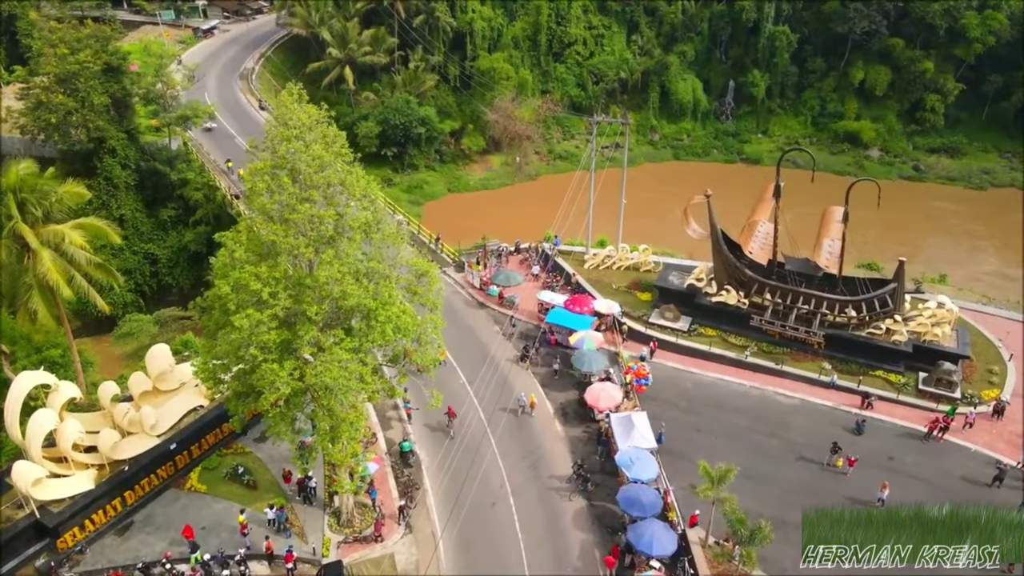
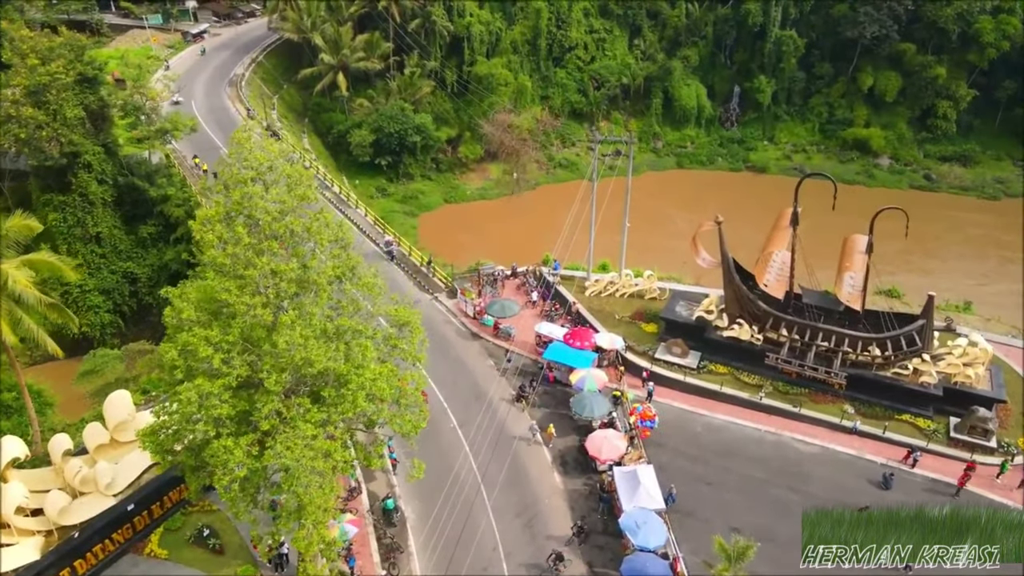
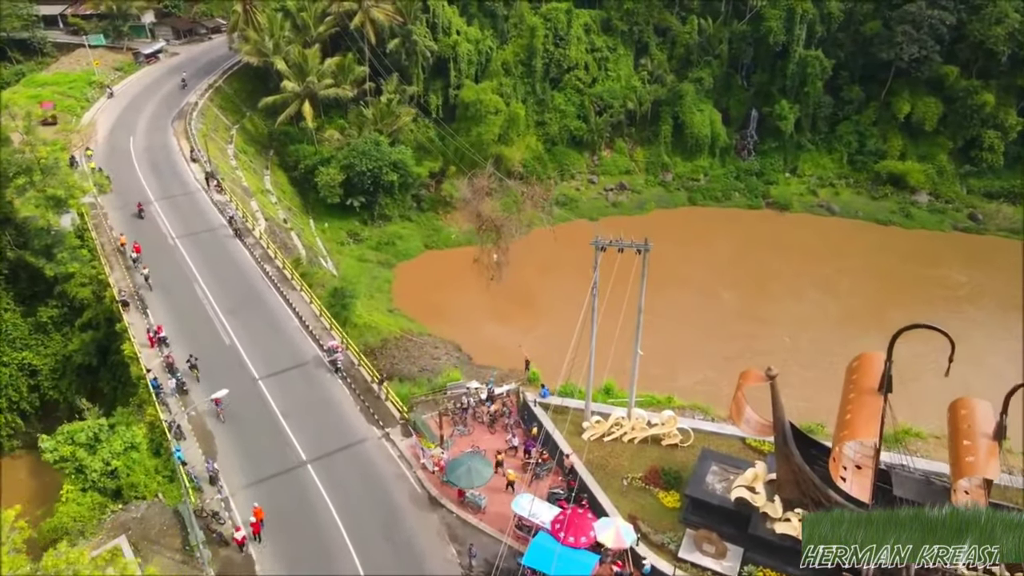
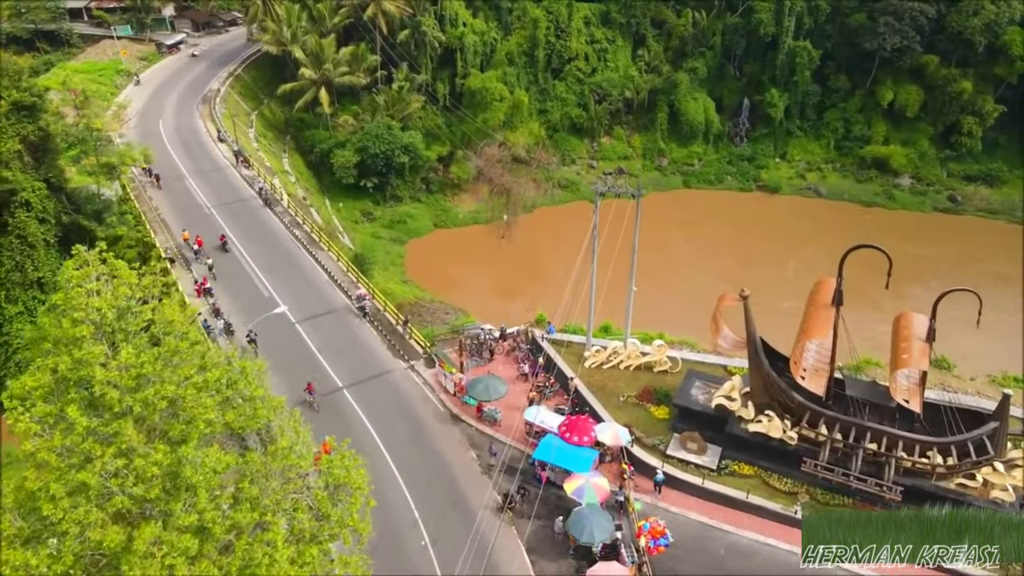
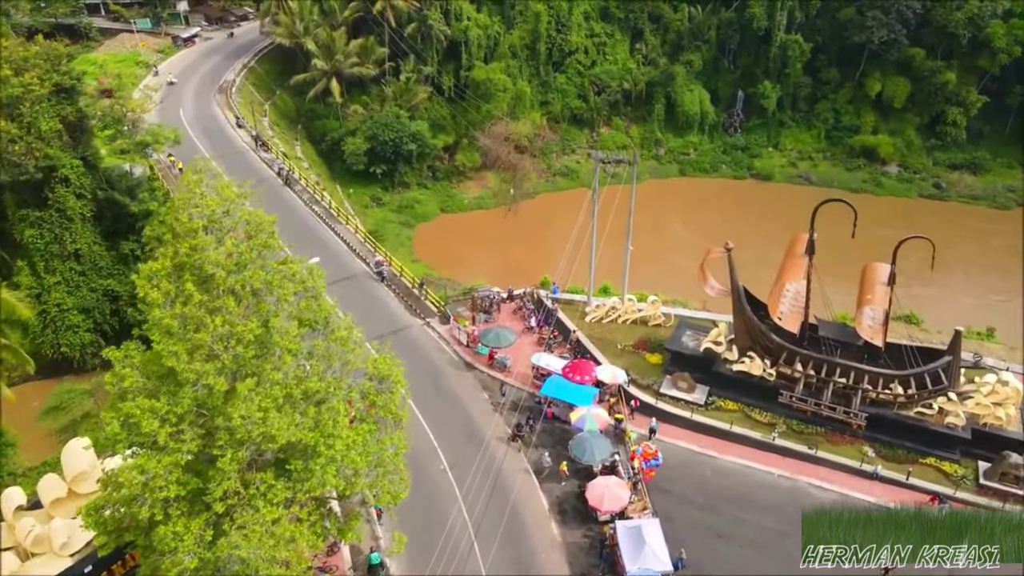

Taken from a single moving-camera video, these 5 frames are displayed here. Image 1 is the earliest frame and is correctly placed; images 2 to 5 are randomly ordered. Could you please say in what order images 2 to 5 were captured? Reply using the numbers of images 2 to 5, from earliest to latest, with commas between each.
2, 5, 4, 3
